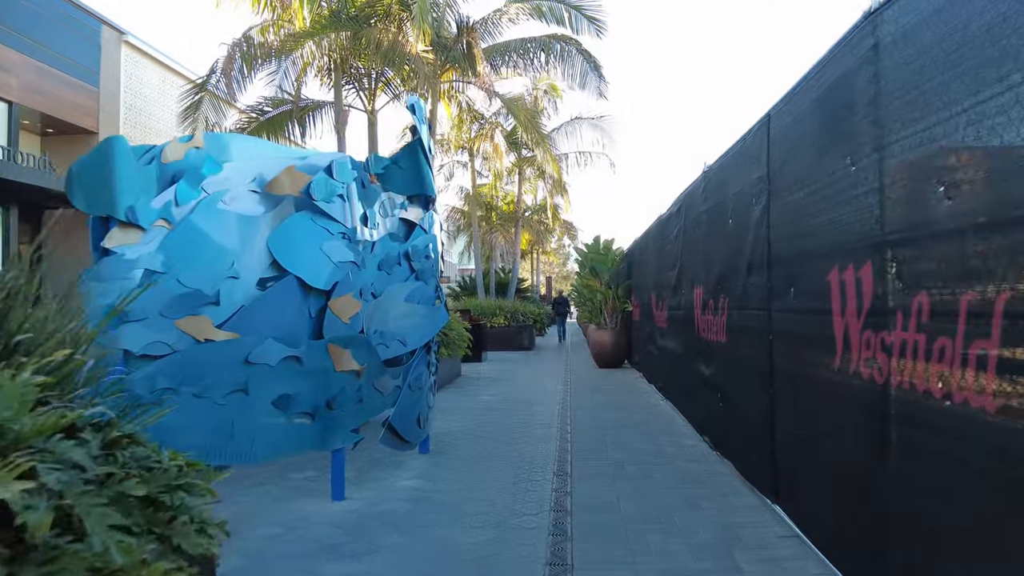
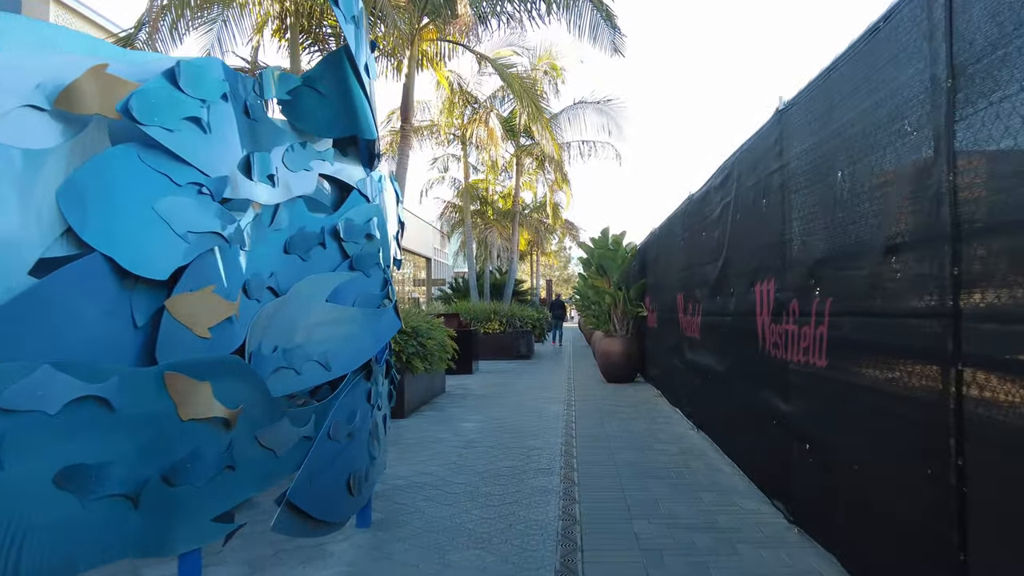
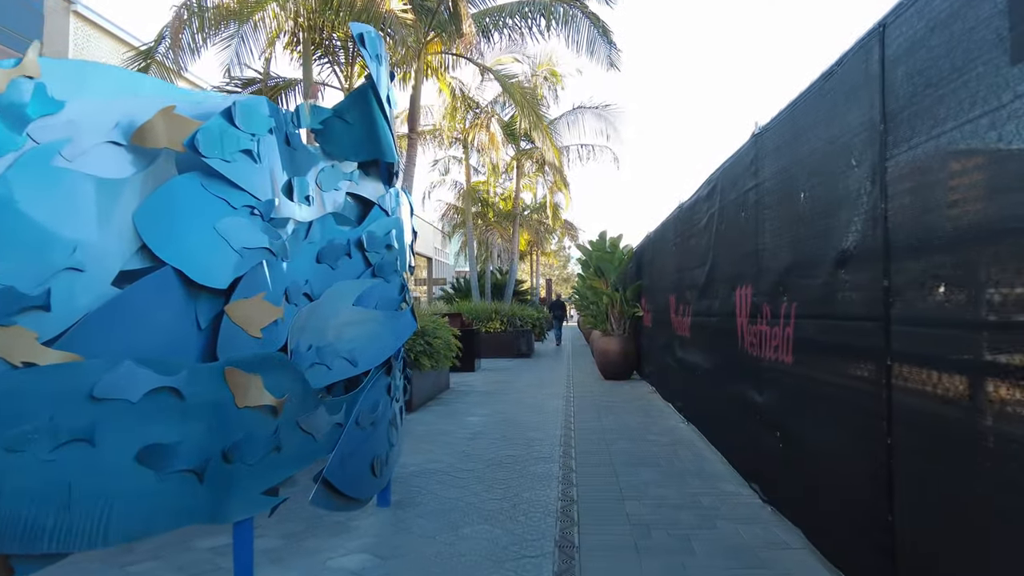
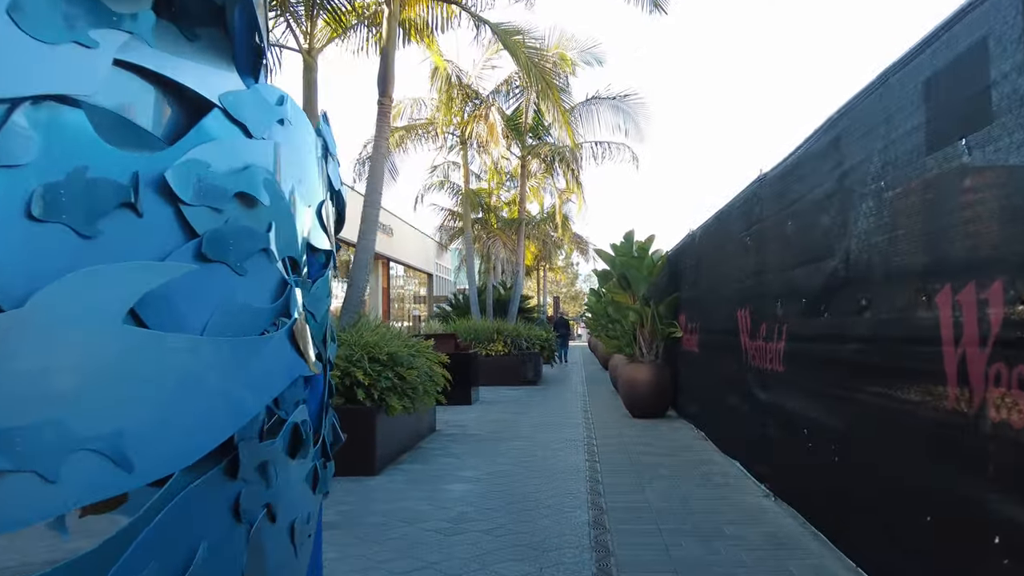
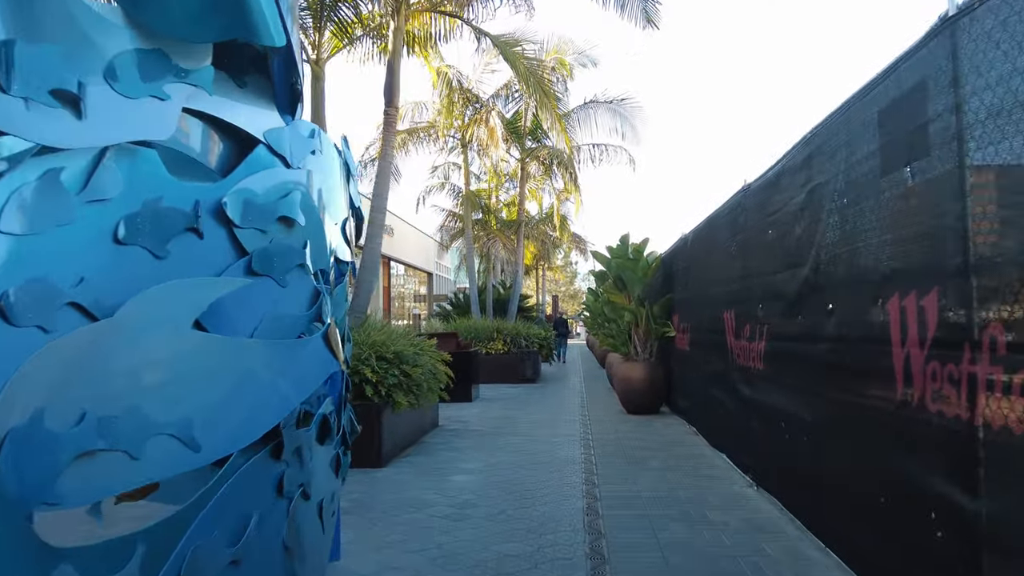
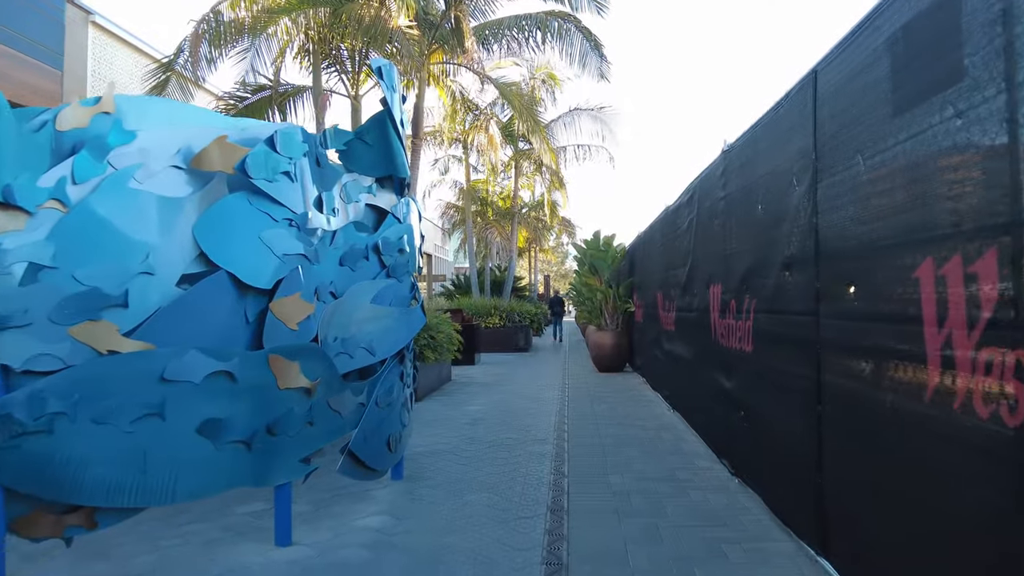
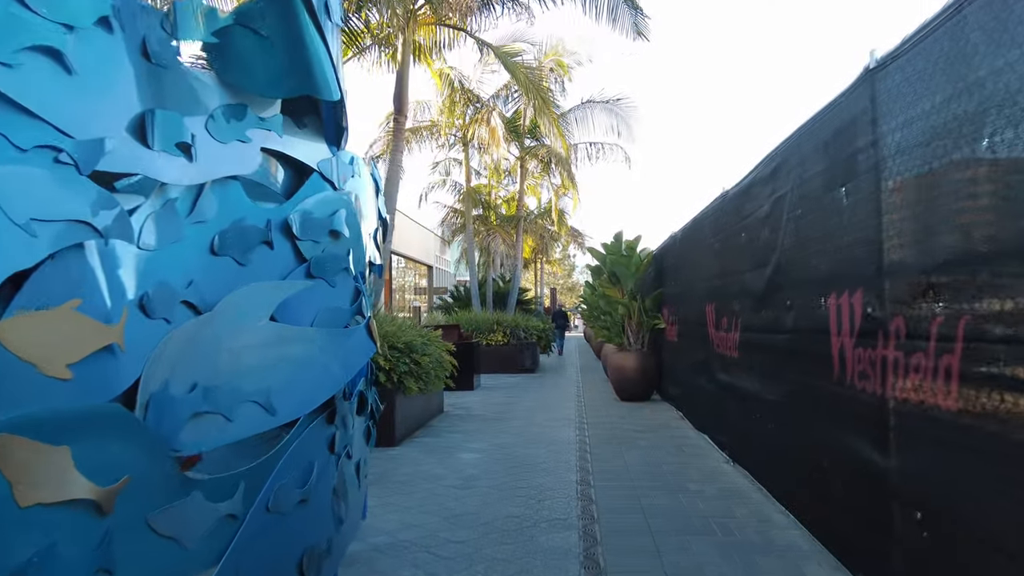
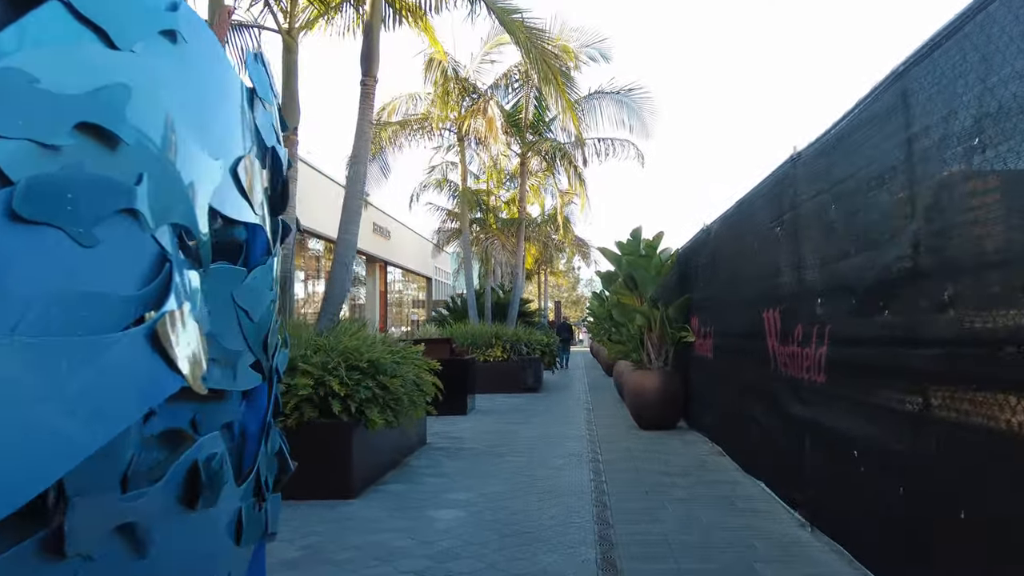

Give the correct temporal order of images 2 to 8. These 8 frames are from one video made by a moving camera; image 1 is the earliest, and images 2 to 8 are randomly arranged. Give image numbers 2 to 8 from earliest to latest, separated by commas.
6, 3, 2, 7, 5, 4, 8
